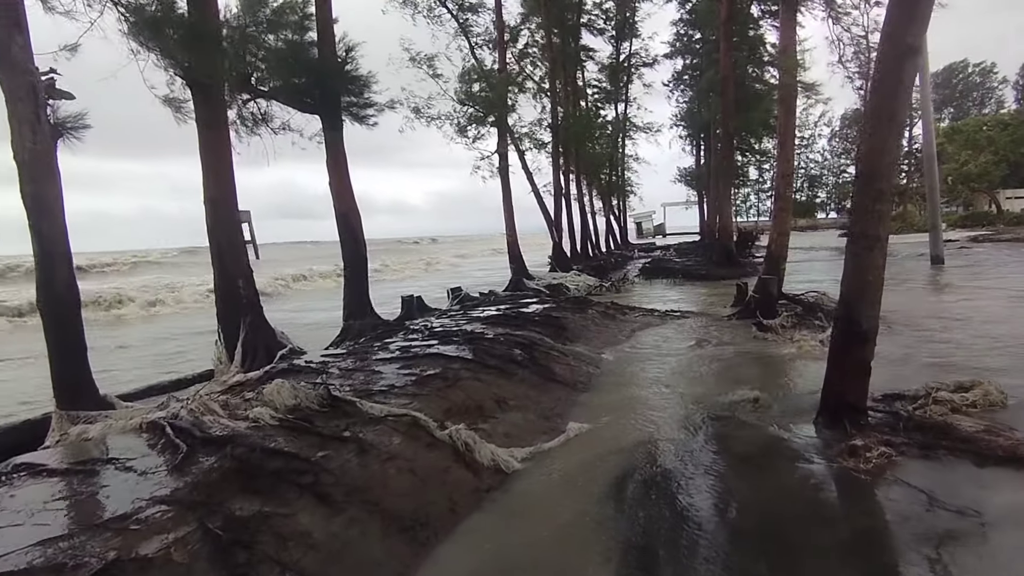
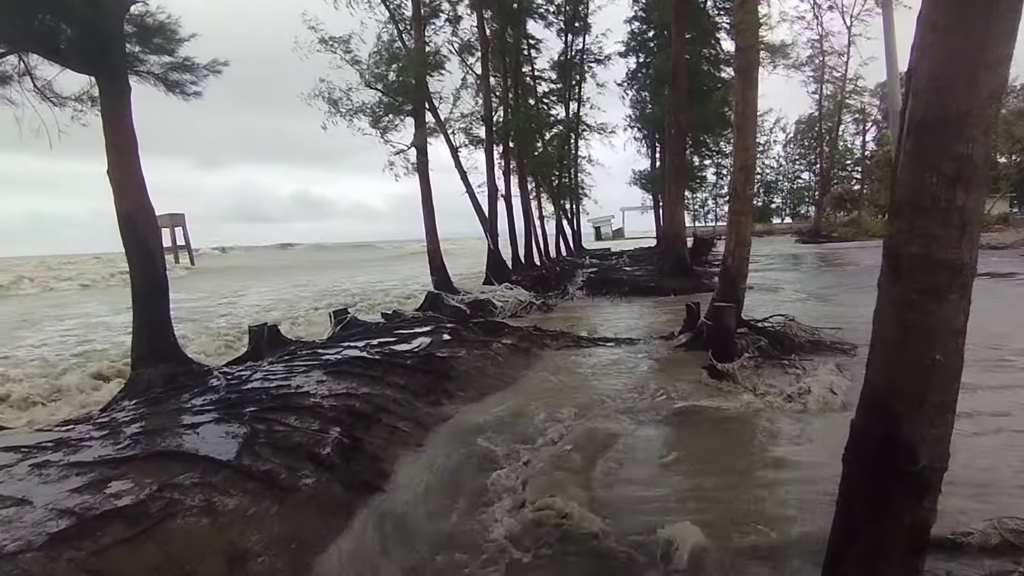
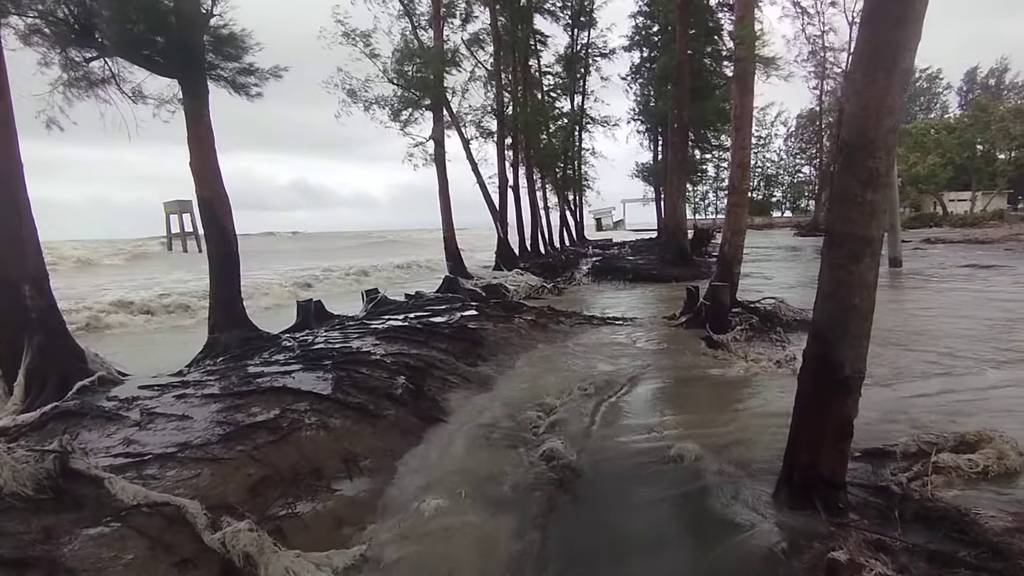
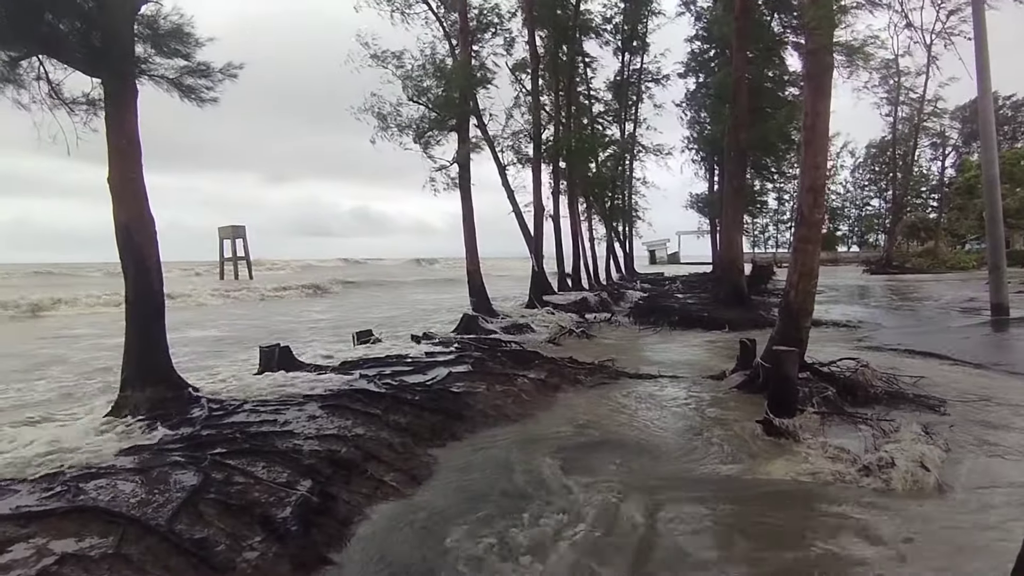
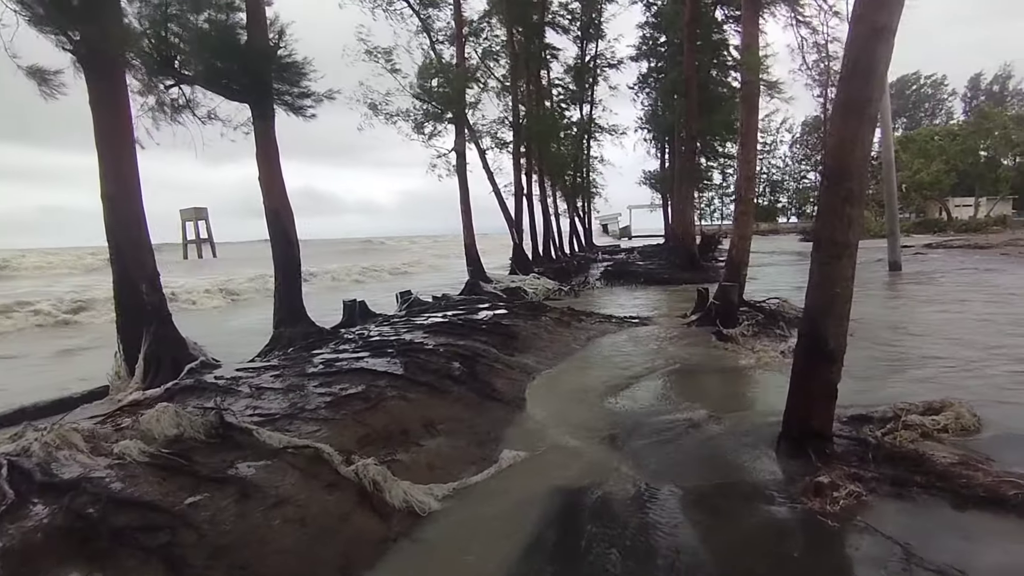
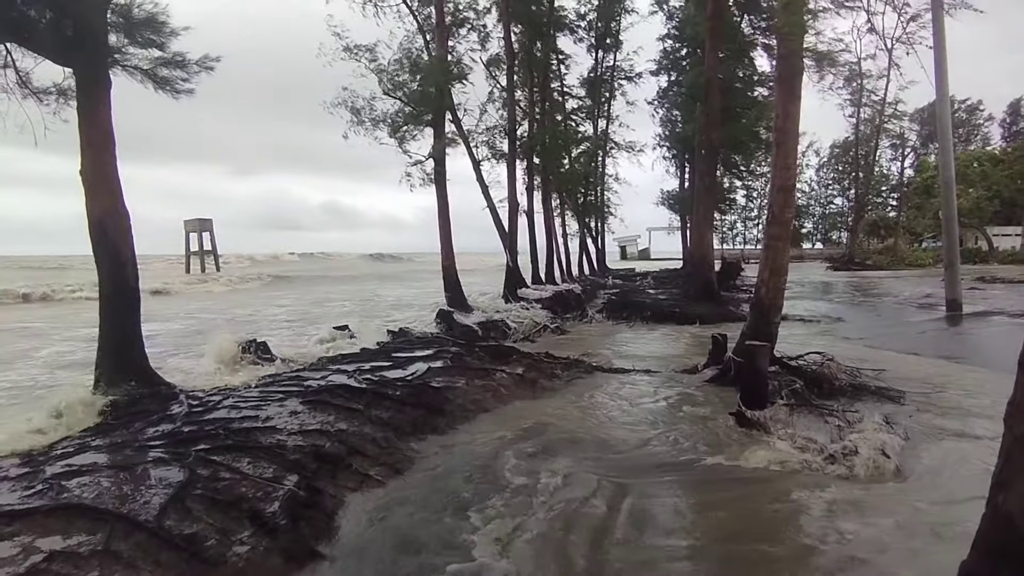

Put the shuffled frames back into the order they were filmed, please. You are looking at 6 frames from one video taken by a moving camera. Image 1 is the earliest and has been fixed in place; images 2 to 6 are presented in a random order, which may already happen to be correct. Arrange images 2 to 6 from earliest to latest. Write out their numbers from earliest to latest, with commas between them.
5, 3, 2, 6, 4
